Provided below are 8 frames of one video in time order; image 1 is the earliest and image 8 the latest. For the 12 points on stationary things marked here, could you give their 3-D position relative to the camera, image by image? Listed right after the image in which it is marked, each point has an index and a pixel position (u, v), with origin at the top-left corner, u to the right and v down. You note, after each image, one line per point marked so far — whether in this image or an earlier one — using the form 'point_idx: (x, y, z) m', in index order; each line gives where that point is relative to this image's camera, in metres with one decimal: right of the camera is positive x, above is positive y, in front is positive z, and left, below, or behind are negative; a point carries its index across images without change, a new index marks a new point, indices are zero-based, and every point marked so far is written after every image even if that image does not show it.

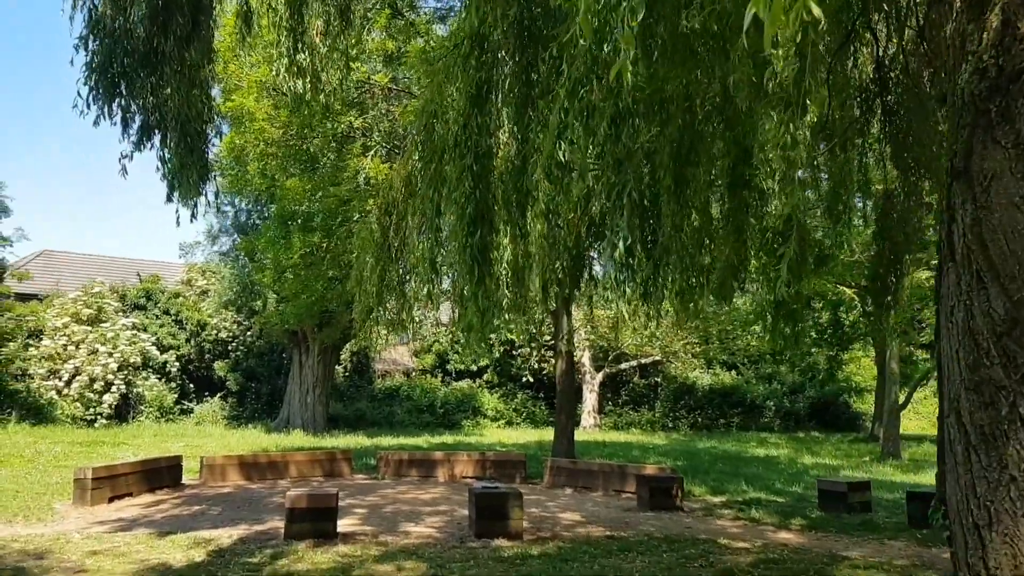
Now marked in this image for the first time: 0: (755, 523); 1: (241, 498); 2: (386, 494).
0: (+2.0, -1.9, +7.1) m
1: (-2.6, -2.0, +8.3) m
2: (-1.3, -2.1, +8.7) m
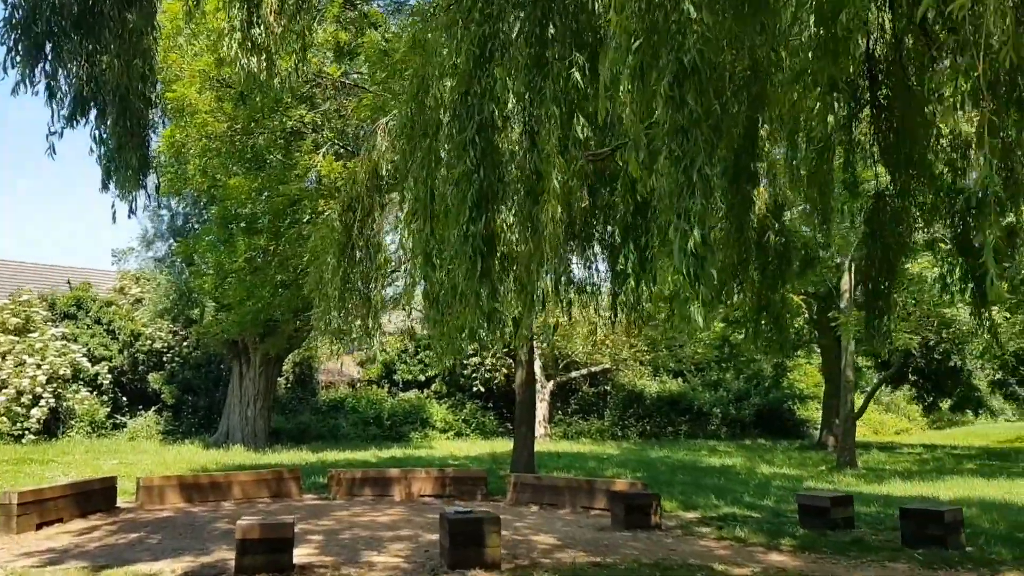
0: (+1.8, -2.0, +6.7) m
1: (-2.9, -2.1, +7.6) m
2: (-1.6, -2.1, +8.0) m
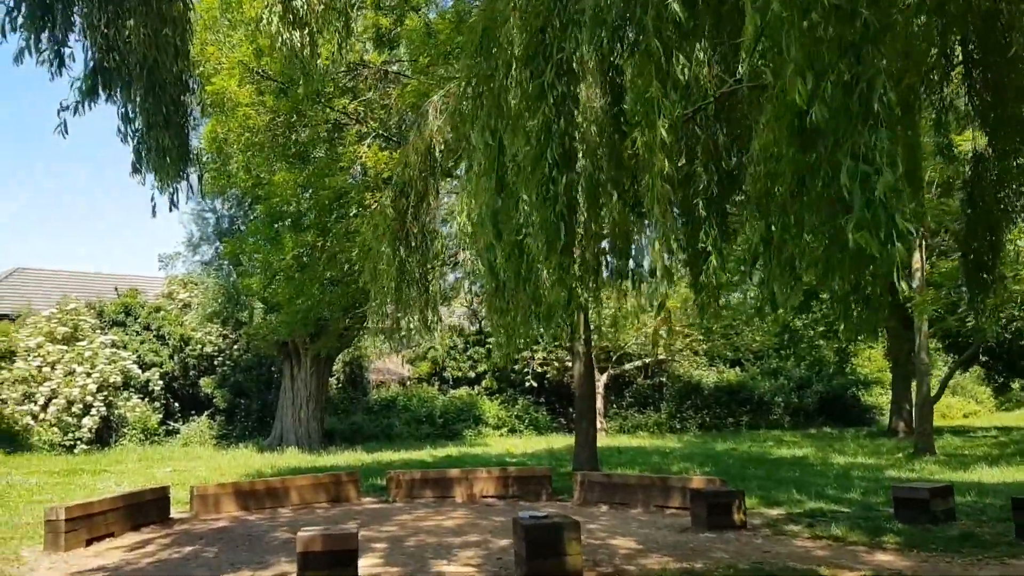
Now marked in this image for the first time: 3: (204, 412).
0: (+2.3, -1.8, +6.1) m
1: (-2.3, -2.1, +7.3) m
2: (-1.0, -2.1, +7.6) m
3: (-7.0, -2.8, +19.8) m
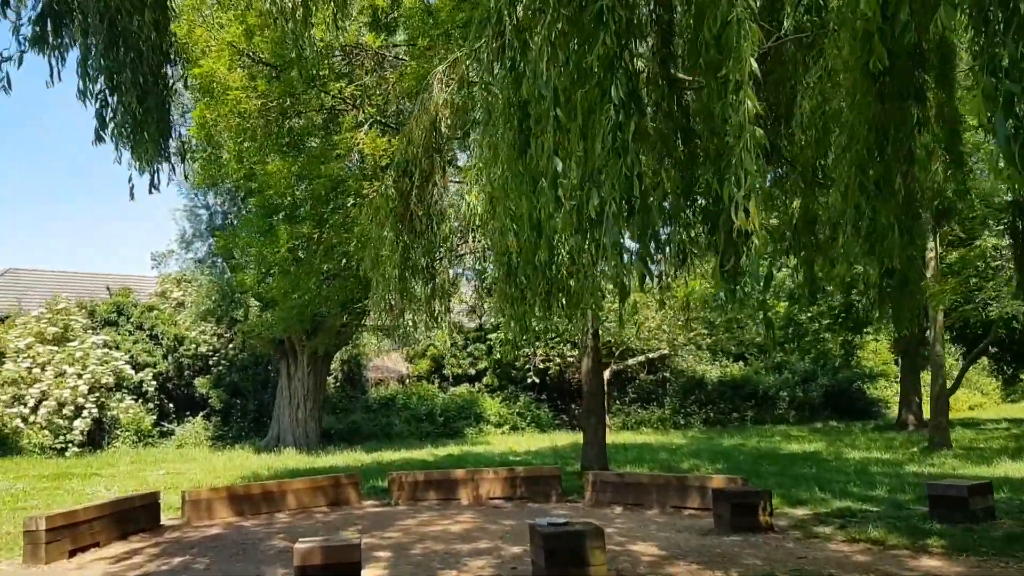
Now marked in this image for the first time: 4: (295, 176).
0: (+2.4, -1.7, +5.7) m
1: (-2.2, -2.0, +6.8) m
2: (-0.9, -2.0, +7.2) m
3: (-6.9, -2.8, +19.3) m
4: (-2.4, +1.3, +9.6) m
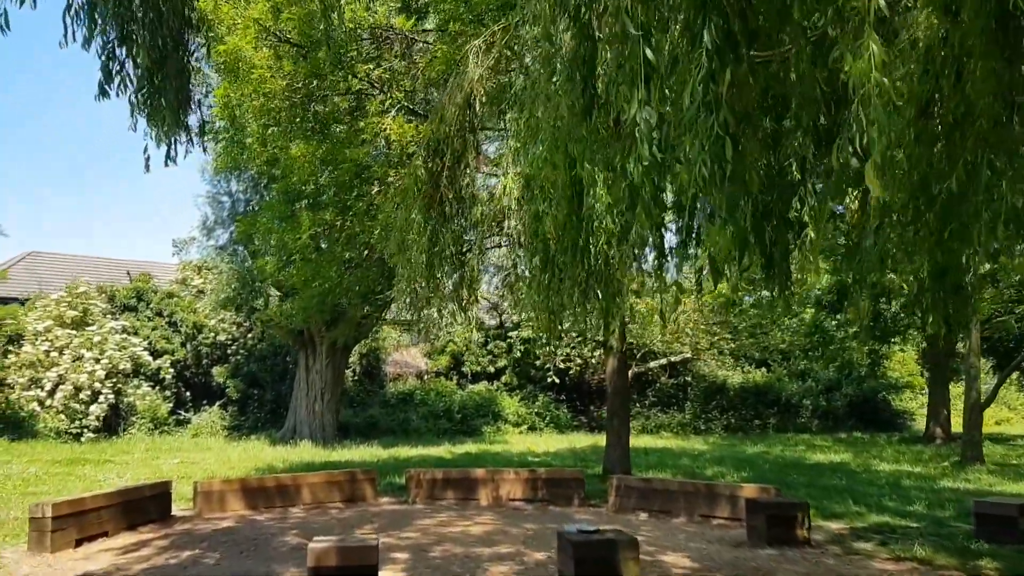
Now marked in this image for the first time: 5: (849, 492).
0: (+2.6, -1.7, +5.3) m
1: (-2.0, -1.9, +6.6) m
2: (-0.7, -1.9, +6.9) m
3: (-6.5, -2.5, +19.2) m
4: (-2.1, +1.4, +9.4) m
5: (+3.7, -2.2, +9.5) m
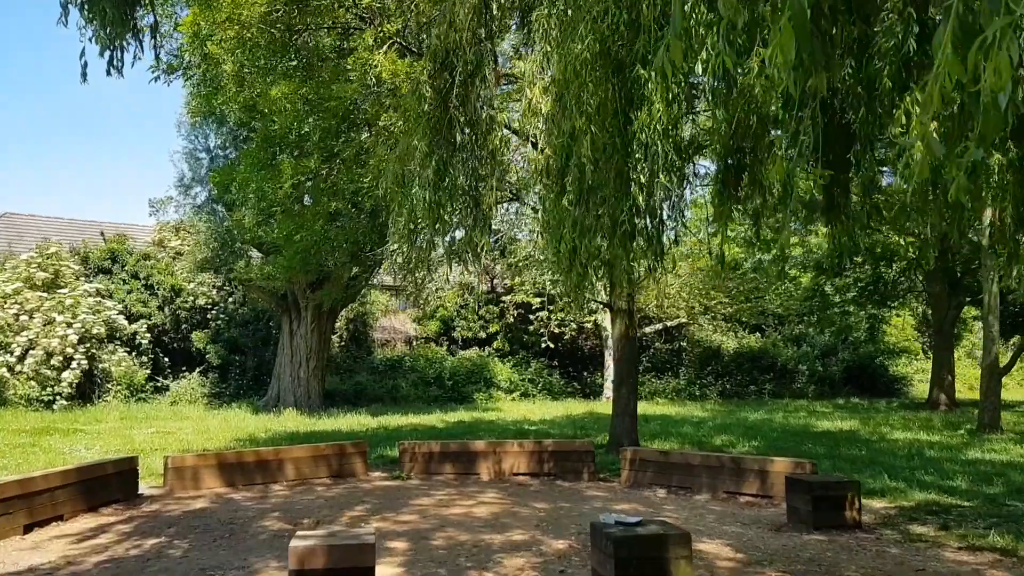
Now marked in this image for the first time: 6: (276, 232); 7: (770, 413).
0: (+2.7, -1.4, +4.6) m
1: (-2.0, -1.6, +5.8) m
2: (-0.6, -1.6, +6.2) m
3: (-6.7, -1.7, +18.3) m
4: (-2.1, +1.8, +8.5) m
5: (+3.7, -1.8, +8.9) m
6: (-2.6, +0.6, +9.5) m
7: (+5.4, -2.6, +18.0) m
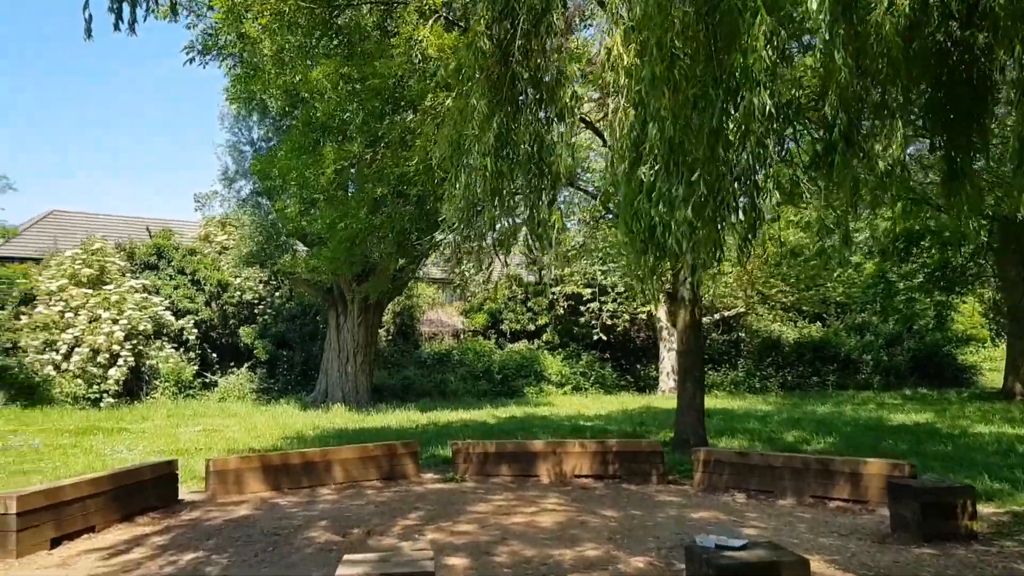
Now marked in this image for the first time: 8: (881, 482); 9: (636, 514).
0: (+3.0, -1.3, +3.9) m
1: (-1.5, -1.5, +5.4) m
2: (-0.2, -1.5, +5.7) m
3: (-5.6, -1.6, +18.1) m
4: (-1.5, +1.9, +8.0) m
5: (+4.3, -1.6, +8.1) m
6: (-2.0, +0.7, +9.0) m
7: (+6.4, -2.3, +17.2) m
8: (+2.6, -1.4, +6.1) m
9: (+0.8, -1.5, +5.8) m
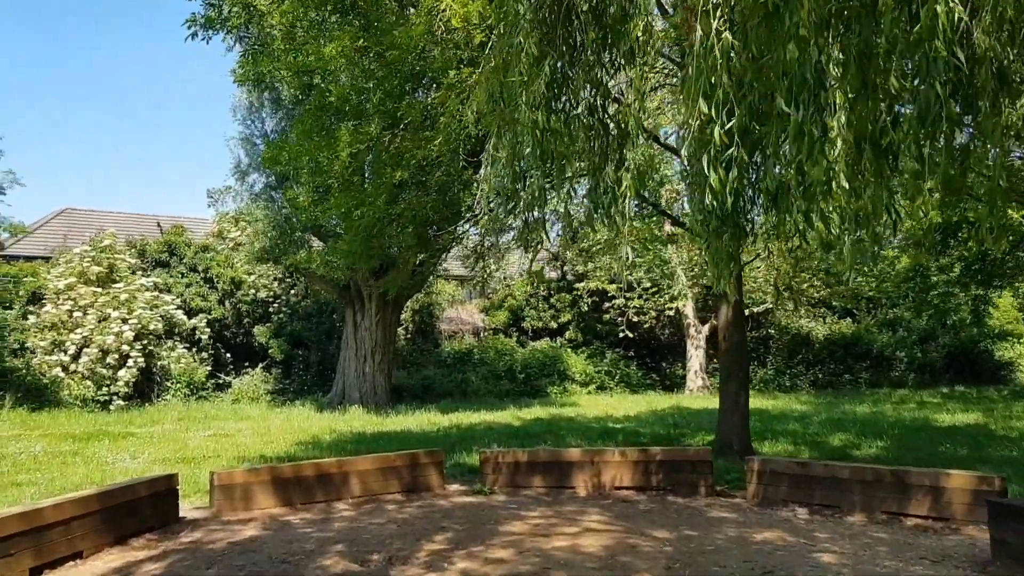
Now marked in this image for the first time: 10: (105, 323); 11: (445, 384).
0: (+3.2, -1.3, +3.2) m
1: (-1.3, -1.5, +4.7) m
2: (0.0, -1.4, +5.0) m
3: (-5.1, -1.5, +17.6) m
4: (-1.3, +1.9, +7.4) m
5: (+4.5, -1.6, +7.4) m
6: (-1.7, +0.7, +8.4) m
7: (+6.9, -2.2, +16.4) m
8: (+2.8, -1.3, +5.4) m
9: (+1.1, -1.4, +5.1) m
10: (-7.0, -0.6, +15.0) m
11: (-1.4, -2.0, +18.0) m
